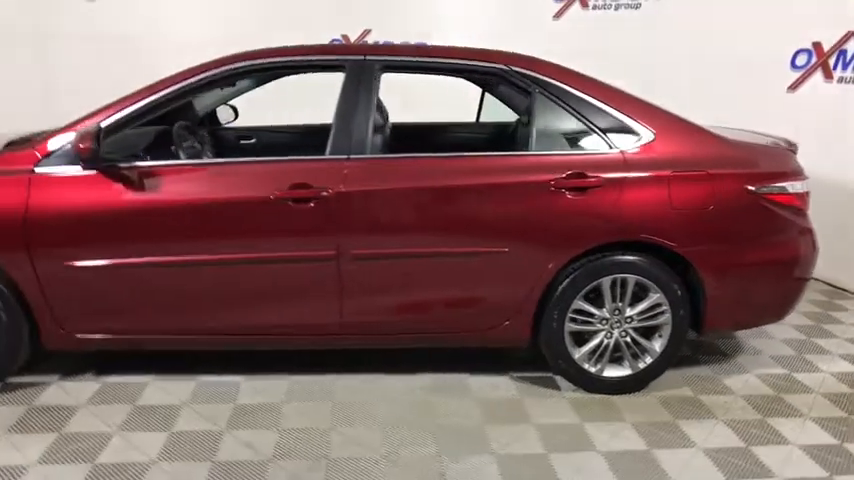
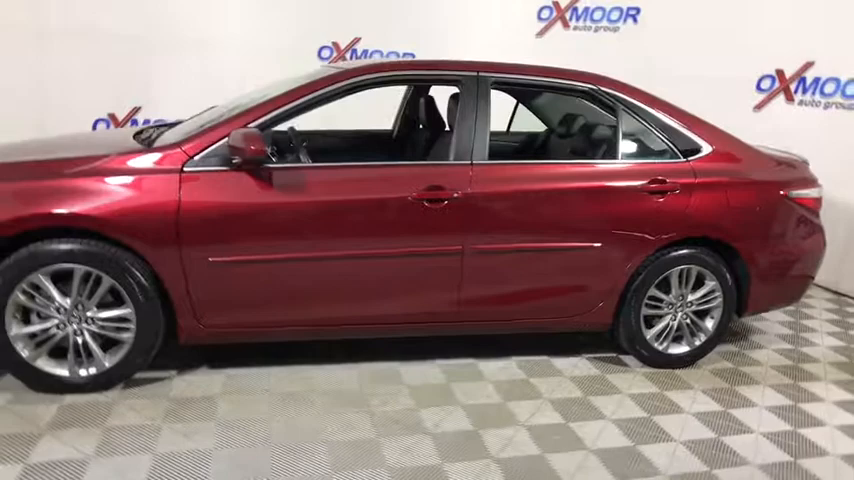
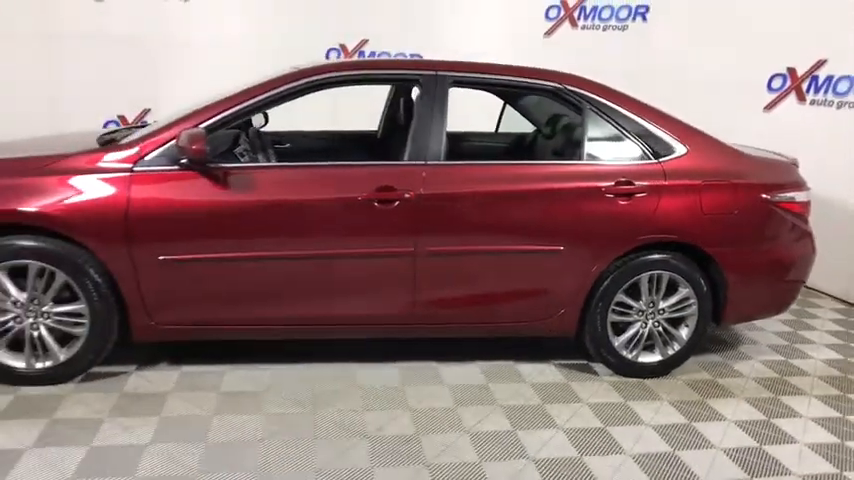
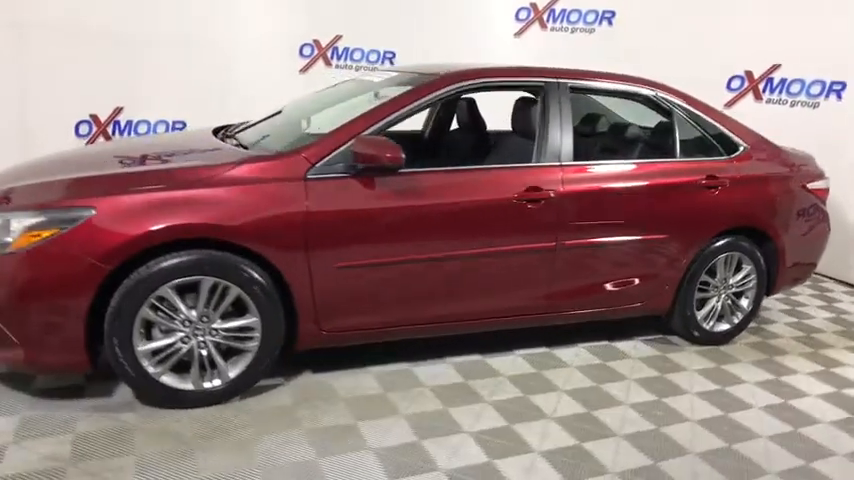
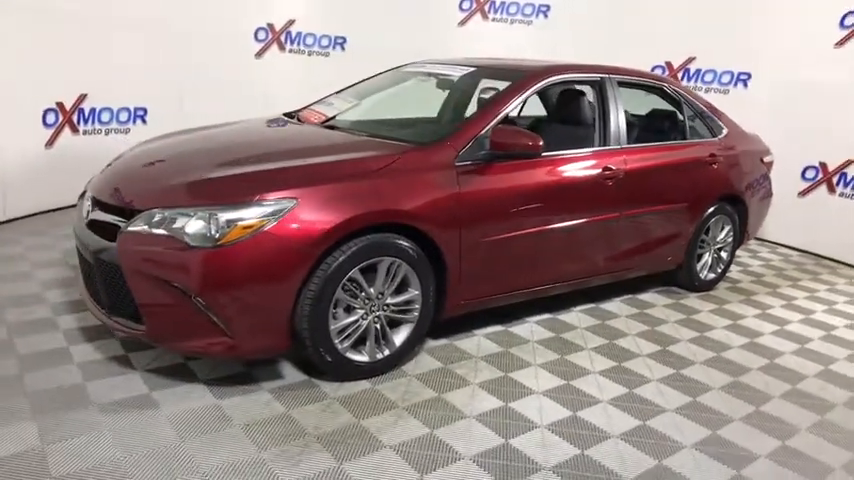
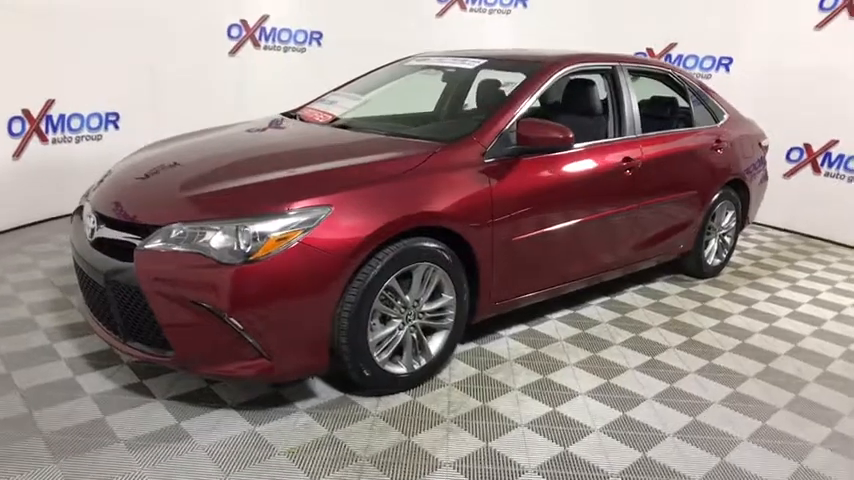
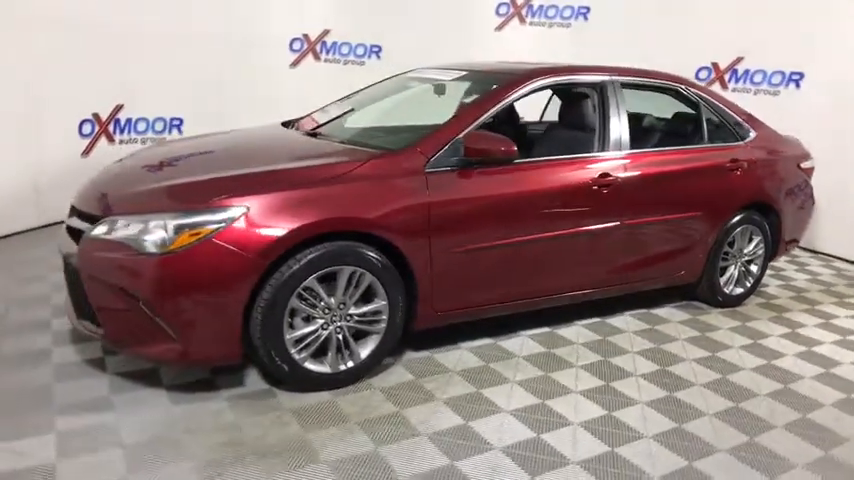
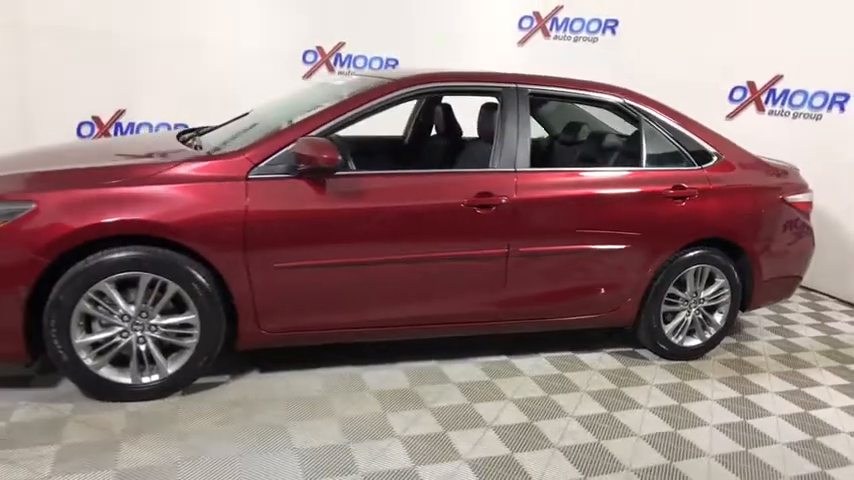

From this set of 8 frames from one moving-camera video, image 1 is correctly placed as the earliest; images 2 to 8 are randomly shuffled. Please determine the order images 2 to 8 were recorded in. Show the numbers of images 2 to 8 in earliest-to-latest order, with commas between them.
3, 2, 8, 4, 7, 5, 6
